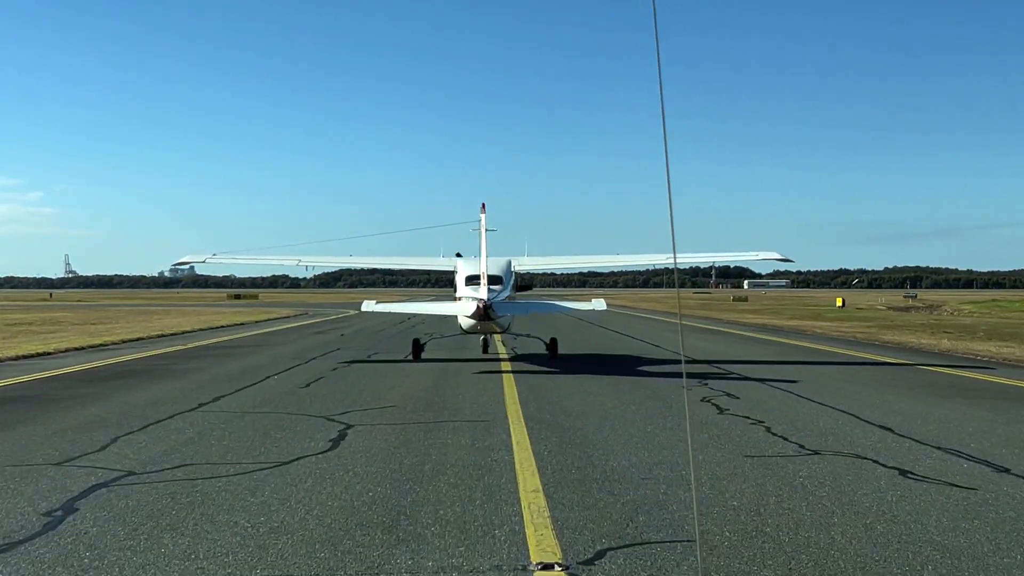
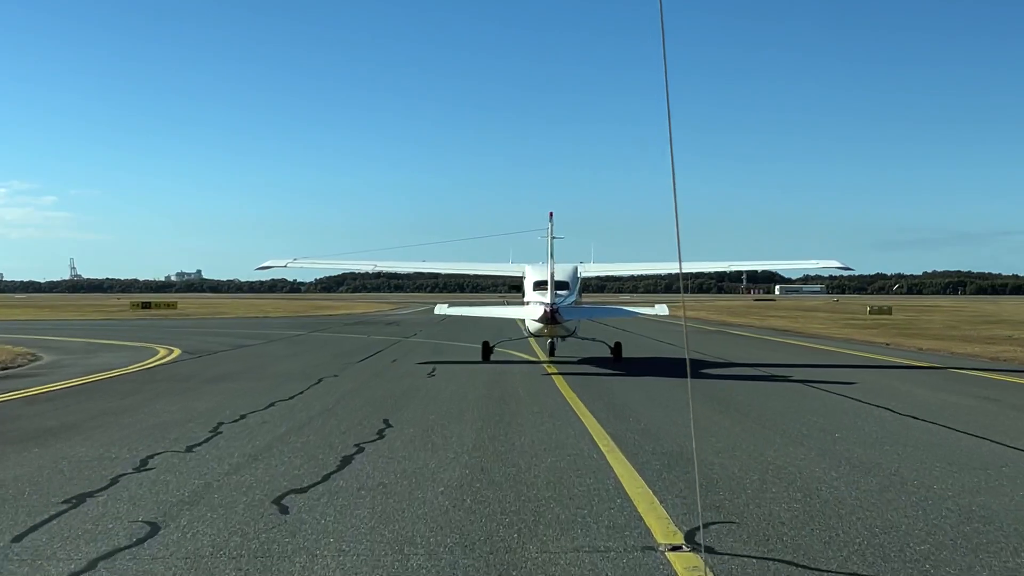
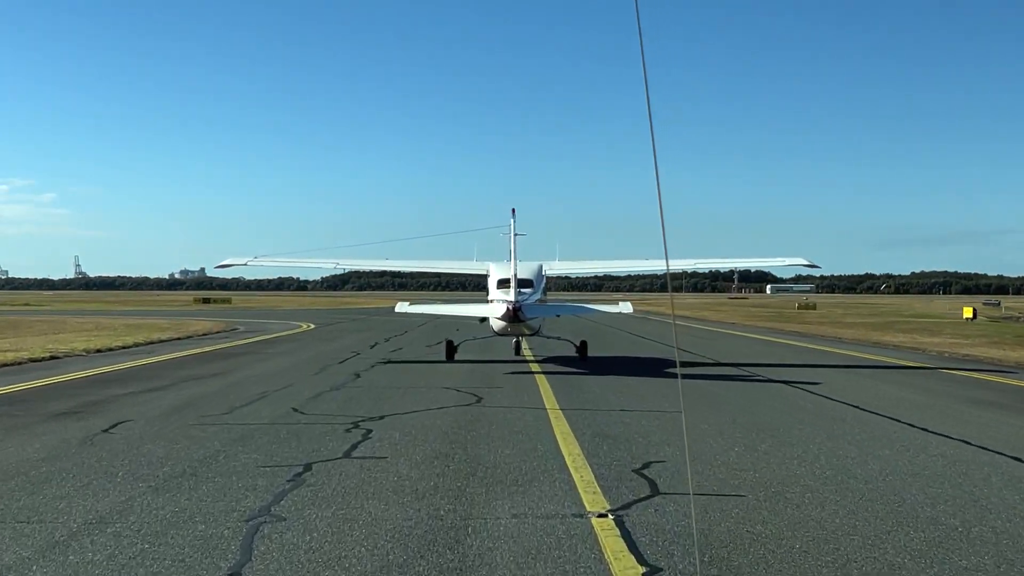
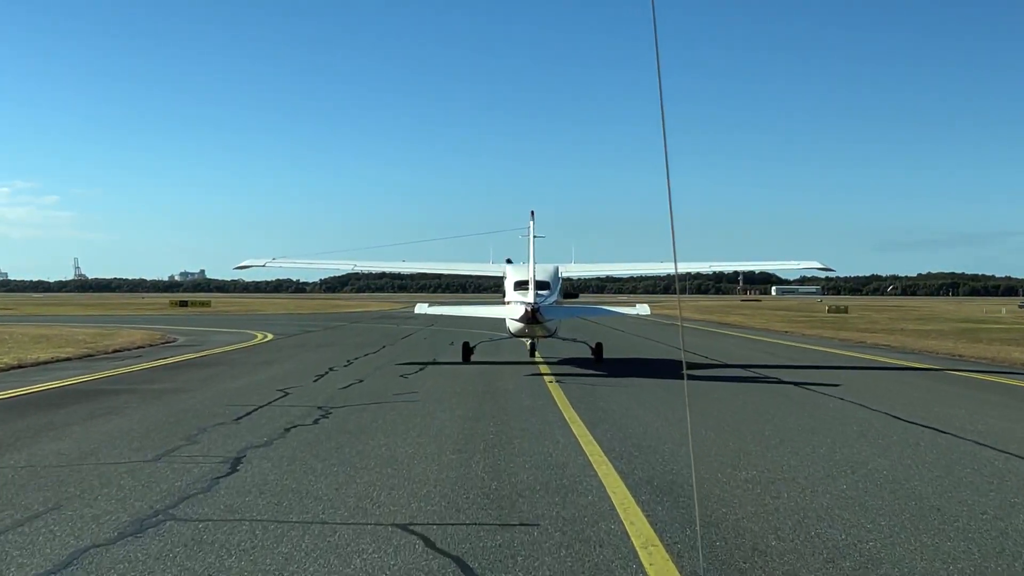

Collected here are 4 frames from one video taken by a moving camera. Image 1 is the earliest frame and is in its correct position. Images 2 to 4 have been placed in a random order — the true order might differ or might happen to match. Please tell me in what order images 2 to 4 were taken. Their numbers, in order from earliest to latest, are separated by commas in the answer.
3, 4, 2
